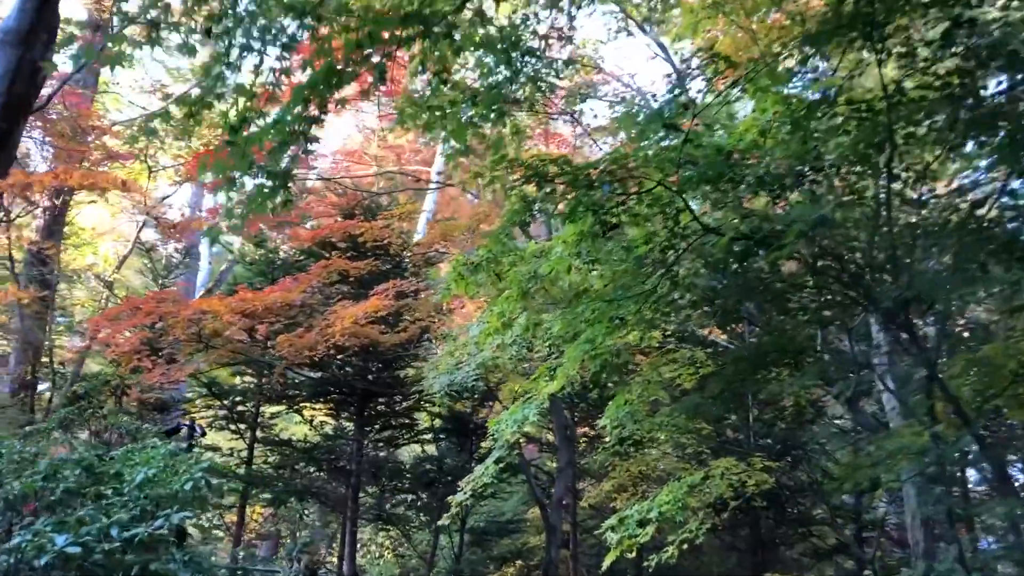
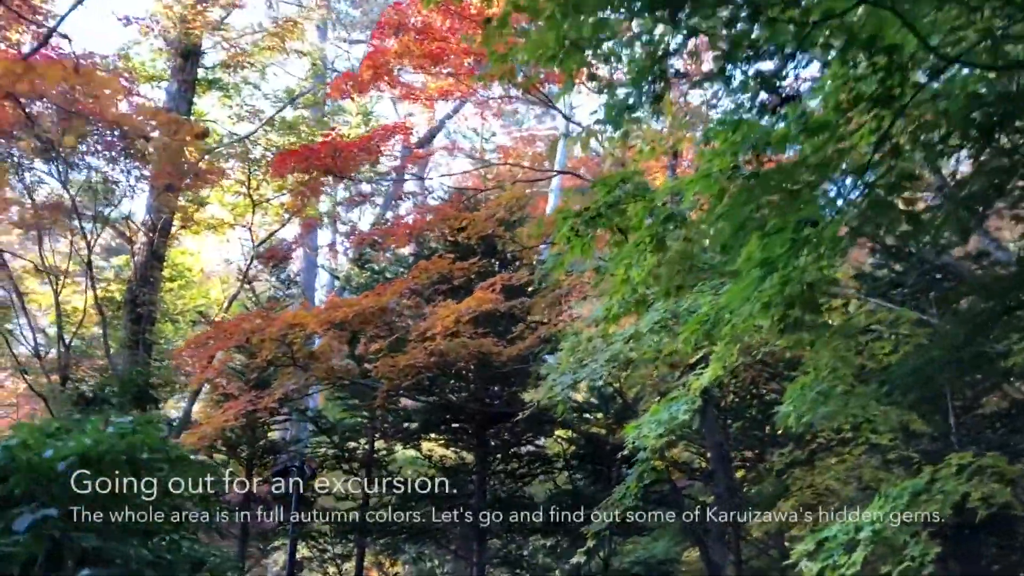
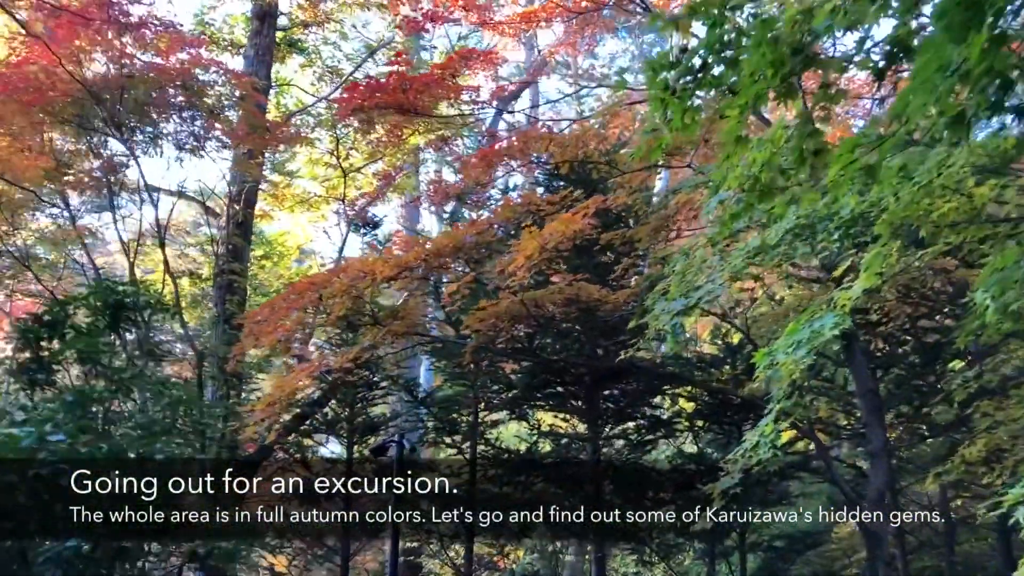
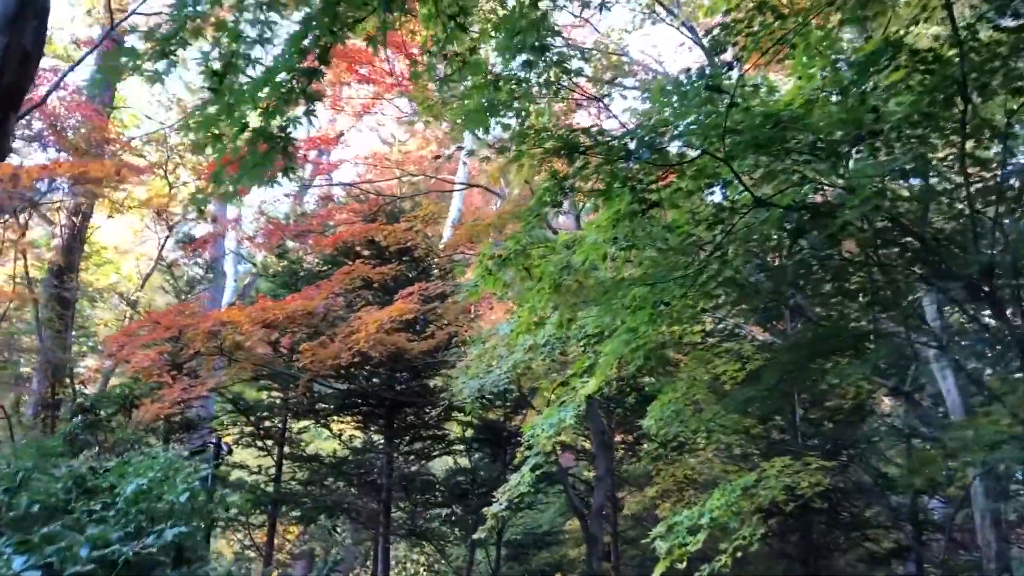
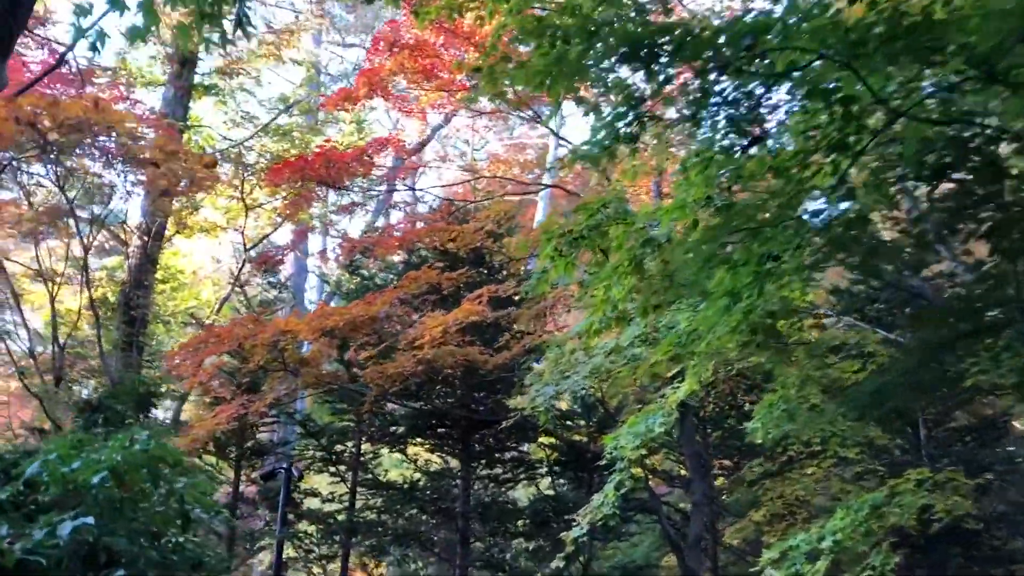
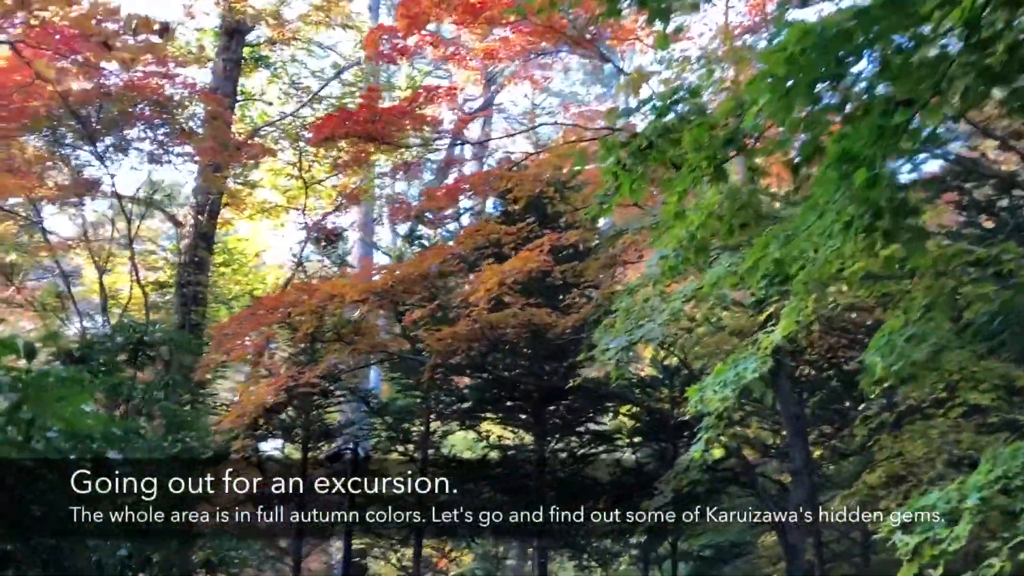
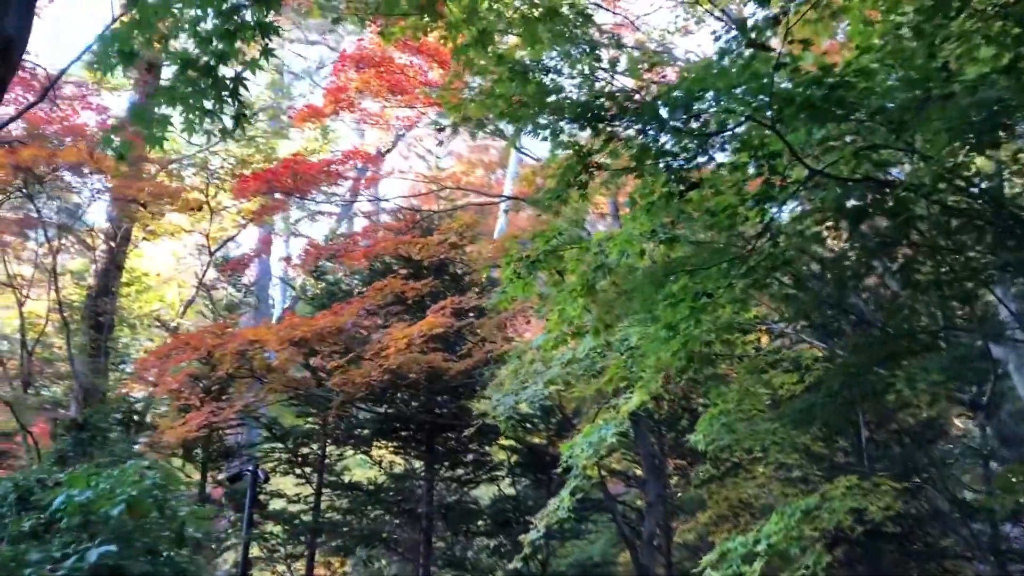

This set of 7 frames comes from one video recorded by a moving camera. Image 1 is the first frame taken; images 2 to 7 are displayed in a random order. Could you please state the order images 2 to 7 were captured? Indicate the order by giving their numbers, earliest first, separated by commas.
4, 7, 5, 2, 6, 3
